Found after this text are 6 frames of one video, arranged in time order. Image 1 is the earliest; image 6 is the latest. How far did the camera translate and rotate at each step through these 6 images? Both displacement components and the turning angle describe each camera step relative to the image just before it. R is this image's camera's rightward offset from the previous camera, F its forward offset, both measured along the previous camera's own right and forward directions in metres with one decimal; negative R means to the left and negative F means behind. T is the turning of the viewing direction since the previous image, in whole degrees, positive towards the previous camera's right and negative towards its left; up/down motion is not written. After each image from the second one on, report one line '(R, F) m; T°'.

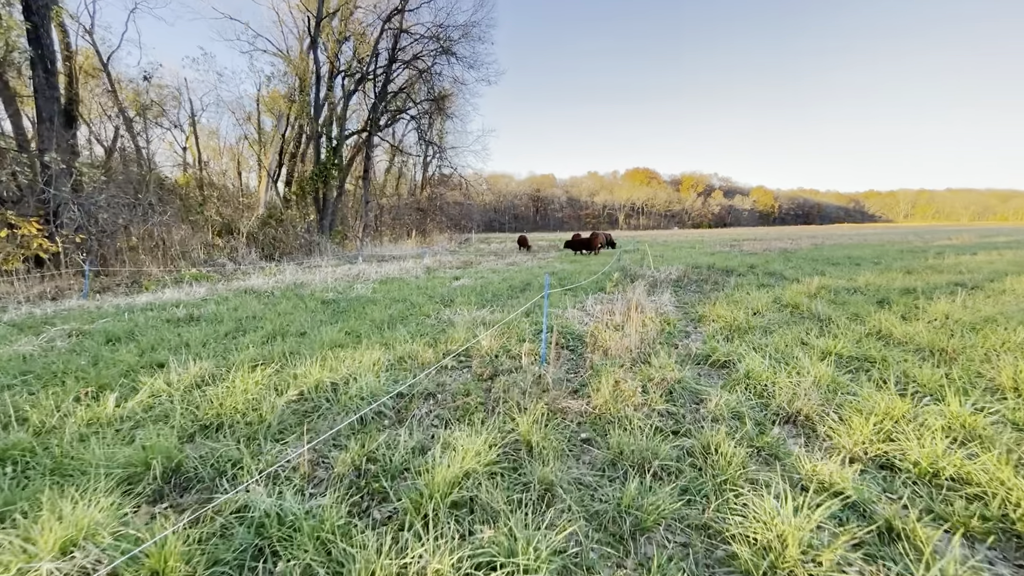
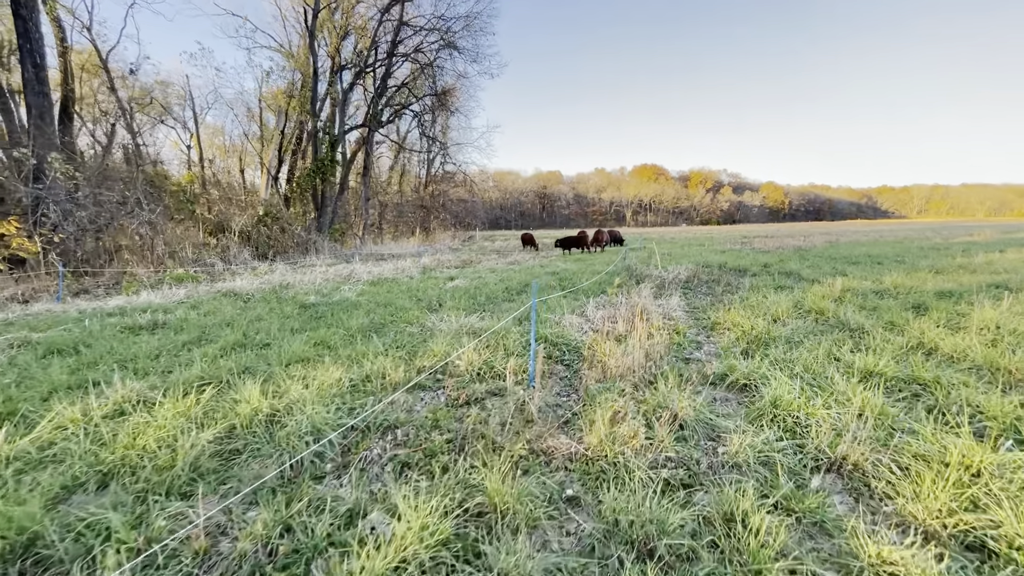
(+0.2, +0.6) m; -1°
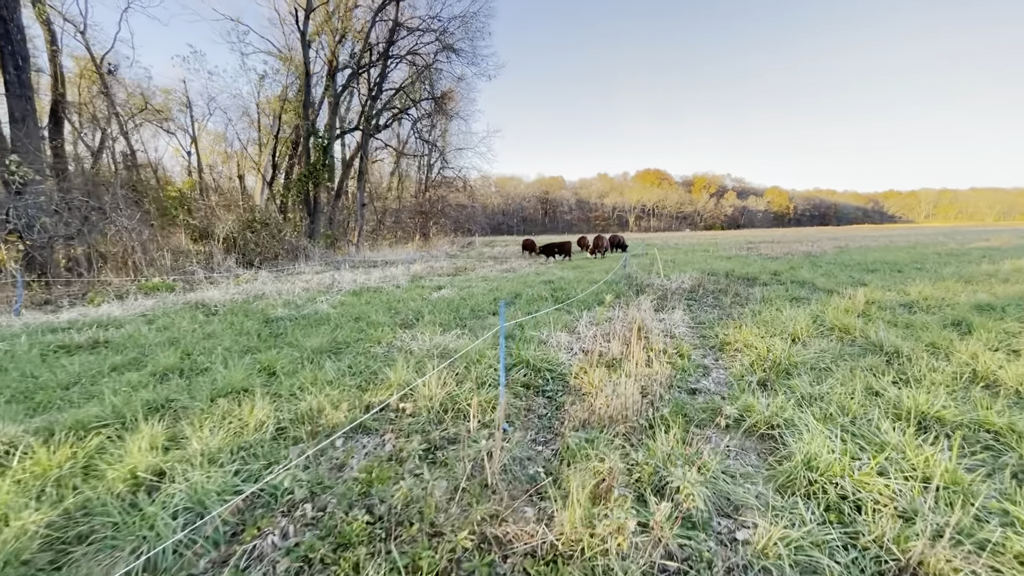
(+0.2, +0.6) m; 0°
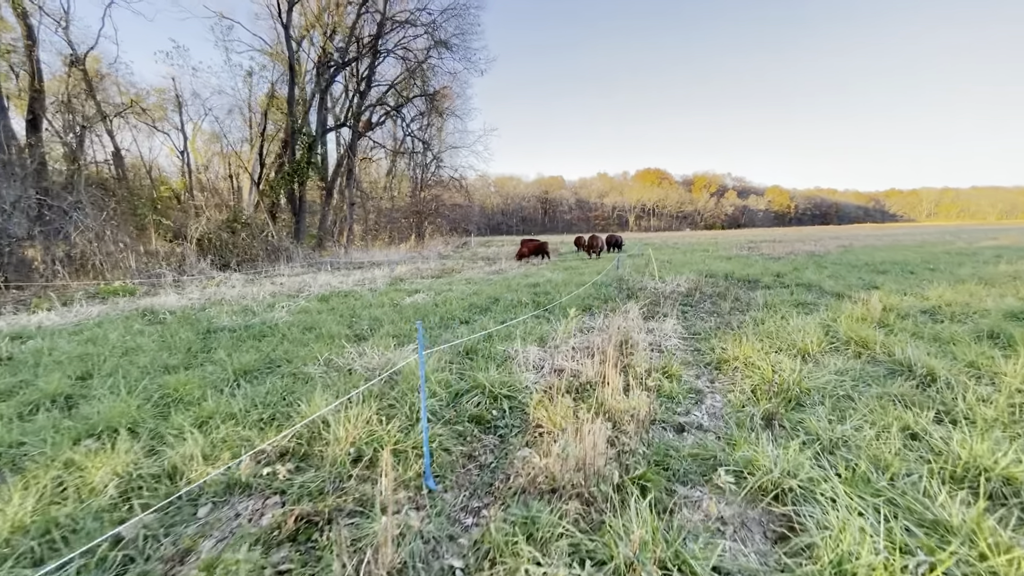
(+0.3, +0.7) m; 0°
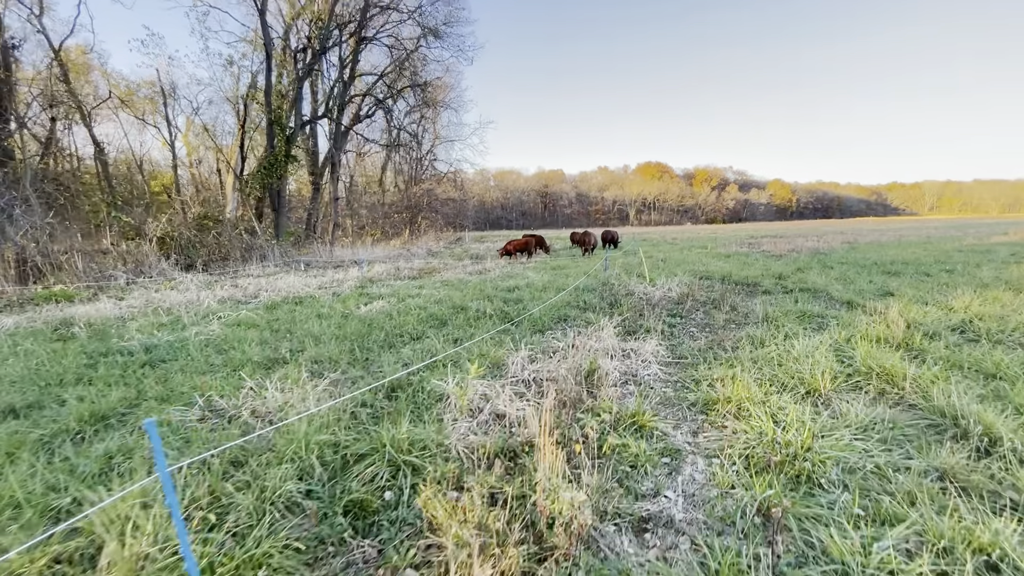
(+0.4, +0.8) m; 0°
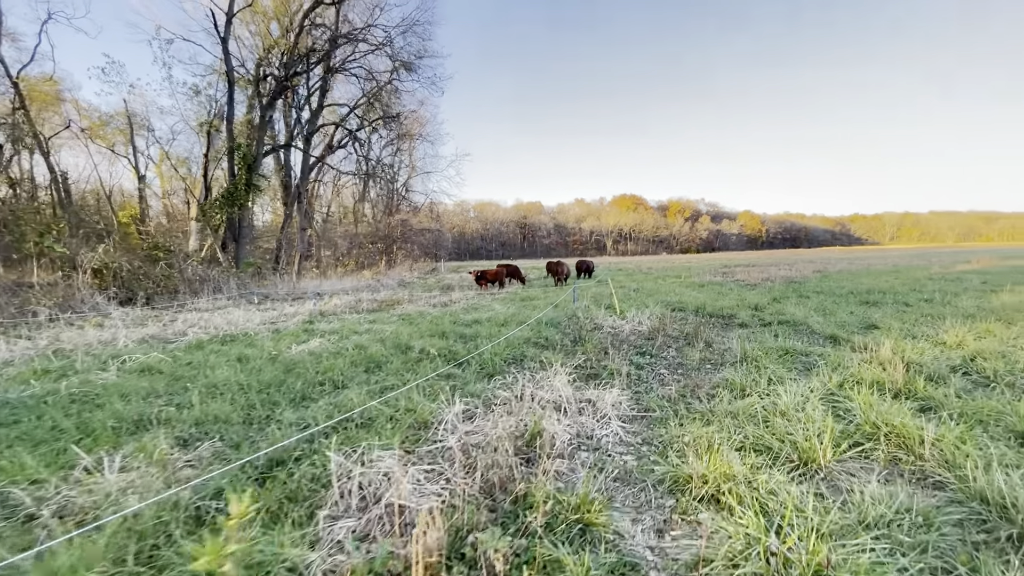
(+0.3, +0.7) m; +2°
